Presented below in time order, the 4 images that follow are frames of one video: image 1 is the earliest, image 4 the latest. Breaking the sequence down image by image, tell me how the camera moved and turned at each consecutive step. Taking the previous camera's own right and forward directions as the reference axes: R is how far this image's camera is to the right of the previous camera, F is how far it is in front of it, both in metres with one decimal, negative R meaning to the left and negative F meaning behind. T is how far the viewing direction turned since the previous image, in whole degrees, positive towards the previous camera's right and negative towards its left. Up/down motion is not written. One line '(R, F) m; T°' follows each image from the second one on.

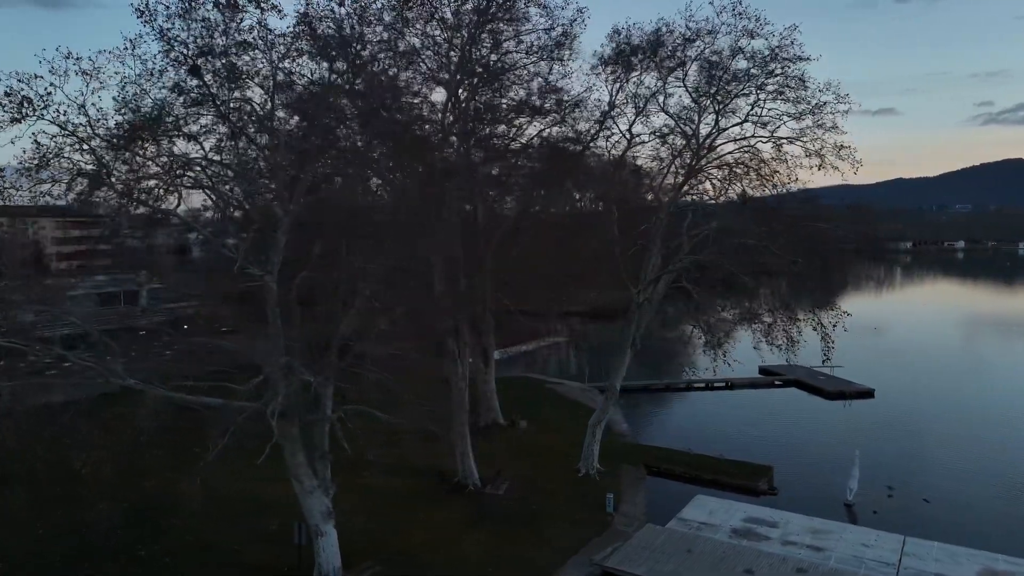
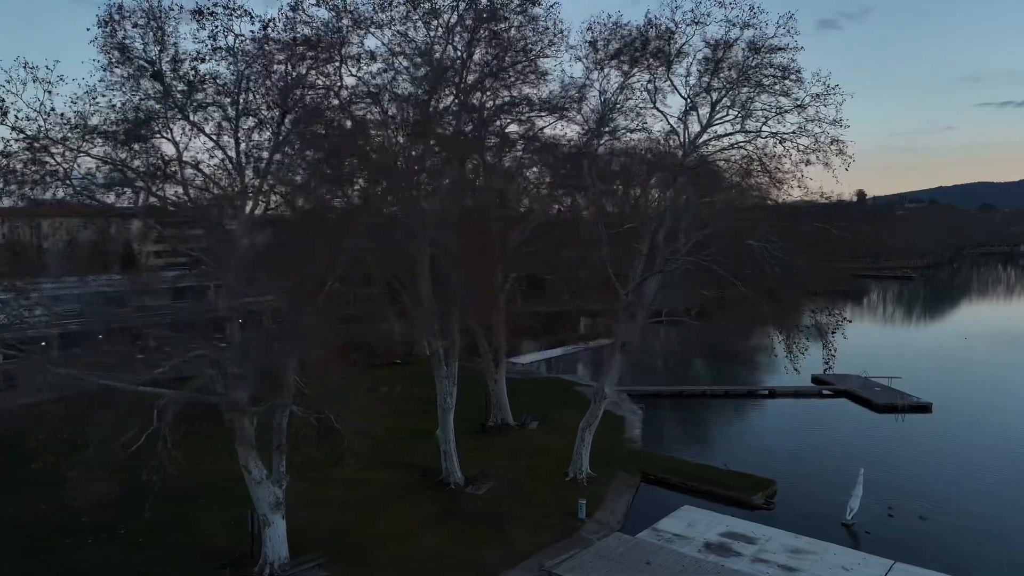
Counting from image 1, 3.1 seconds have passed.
(+2.8, +0.3) m; -7°
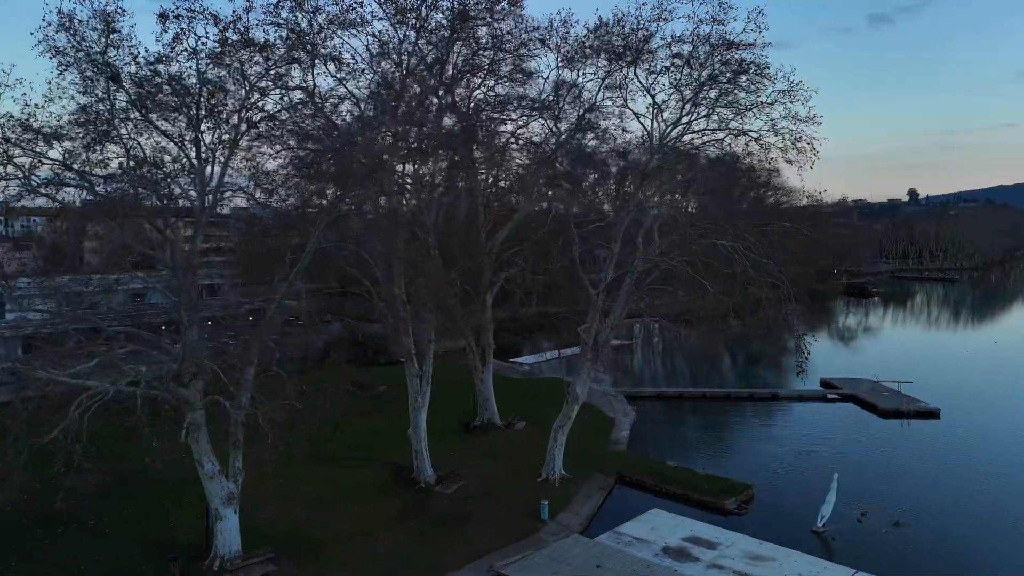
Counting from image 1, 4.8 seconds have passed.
(+1.7, +0.1) m; -3°
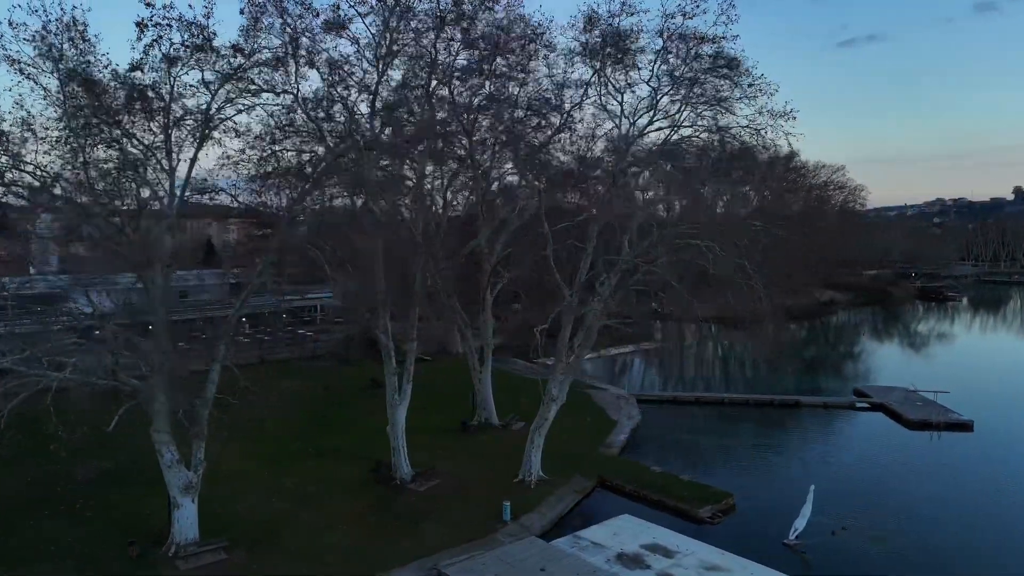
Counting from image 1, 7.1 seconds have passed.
(+2.4, +0.1) m; -5°
